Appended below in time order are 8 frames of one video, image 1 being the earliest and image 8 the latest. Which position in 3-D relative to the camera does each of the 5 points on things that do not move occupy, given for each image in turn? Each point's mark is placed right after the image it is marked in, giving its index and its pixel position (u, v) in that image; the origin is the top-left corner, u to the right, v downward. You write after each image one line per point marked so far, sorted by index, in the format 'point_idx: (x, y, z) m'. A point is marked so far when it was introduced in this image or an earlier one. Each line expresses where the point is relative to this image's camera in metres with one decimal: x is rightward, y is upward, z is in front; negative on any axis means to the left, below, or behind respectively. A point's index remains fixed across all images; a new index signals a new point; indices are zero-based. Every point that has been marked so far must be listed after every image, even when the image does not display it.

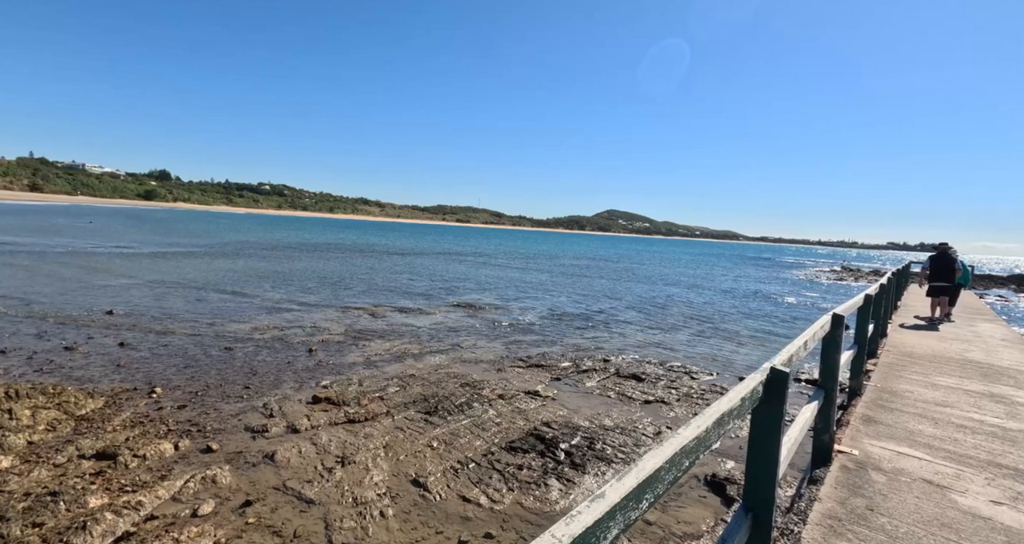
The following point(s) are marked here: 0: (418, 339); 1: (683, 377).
0: (-2.4, -1.7, +13.0) m
1: (+3.7, -2.3, +11.0) m
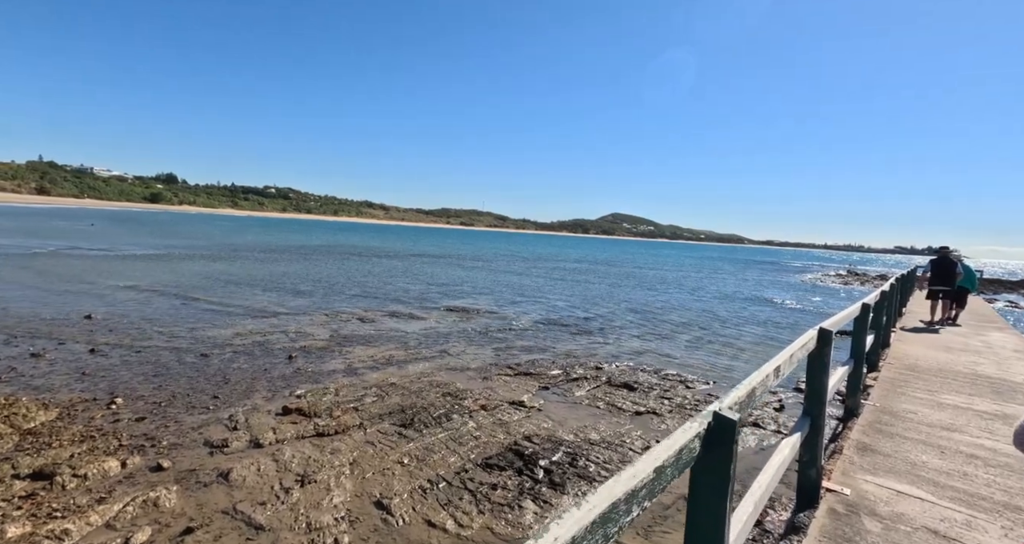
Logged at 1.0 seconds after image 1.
0: (-2.6, -1.8, +12.6) m
1: (+3.4, -2.4, +10.5) m
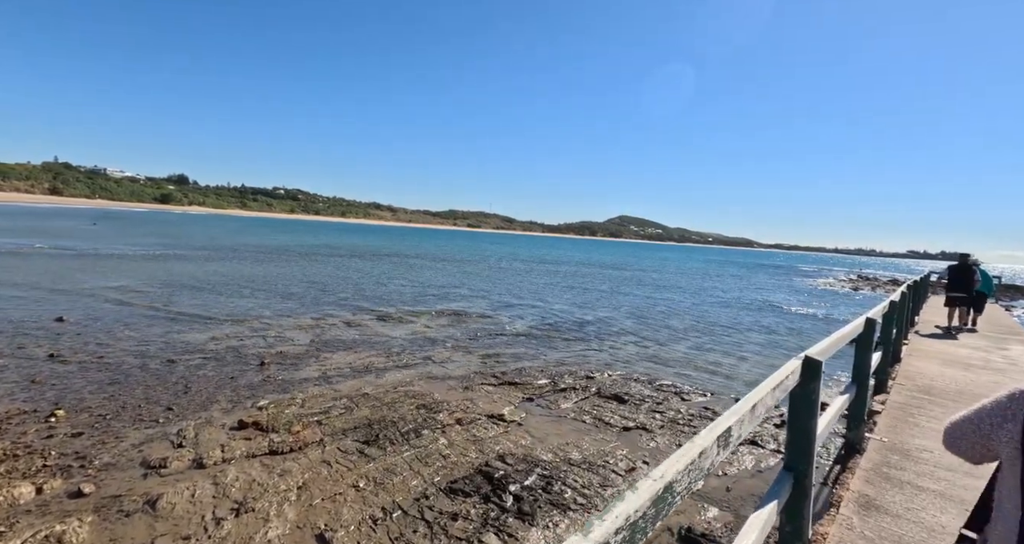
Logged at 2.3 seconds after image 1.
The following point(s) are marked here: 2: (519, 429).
0: (-2.9, -1.9, +12.1) m
1: (+3.1, -2.5, +9.9) m
2: (+0.1, -2.4, +7.8) m
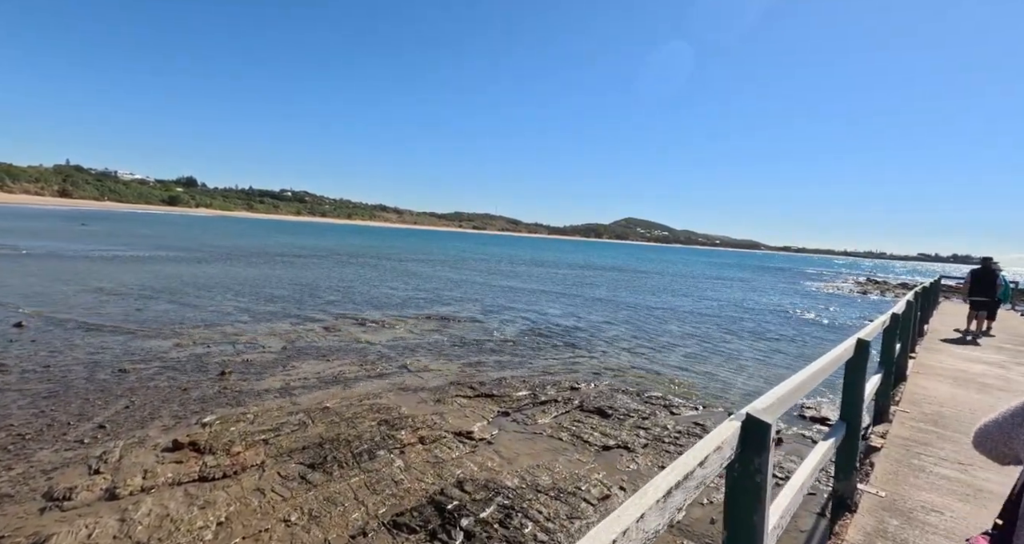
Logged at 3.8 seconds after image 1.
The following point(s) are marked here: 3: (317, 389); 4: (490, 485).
0: (-3.3, -2.0, +11.4) m
1: (+2.7, -2.6, +9.3) m
2: (-0.3, -2.5, +7.2) m
3: (-3.4, -2.1, +9.0) m
4: (-0.3, -2.5, +5.9) m
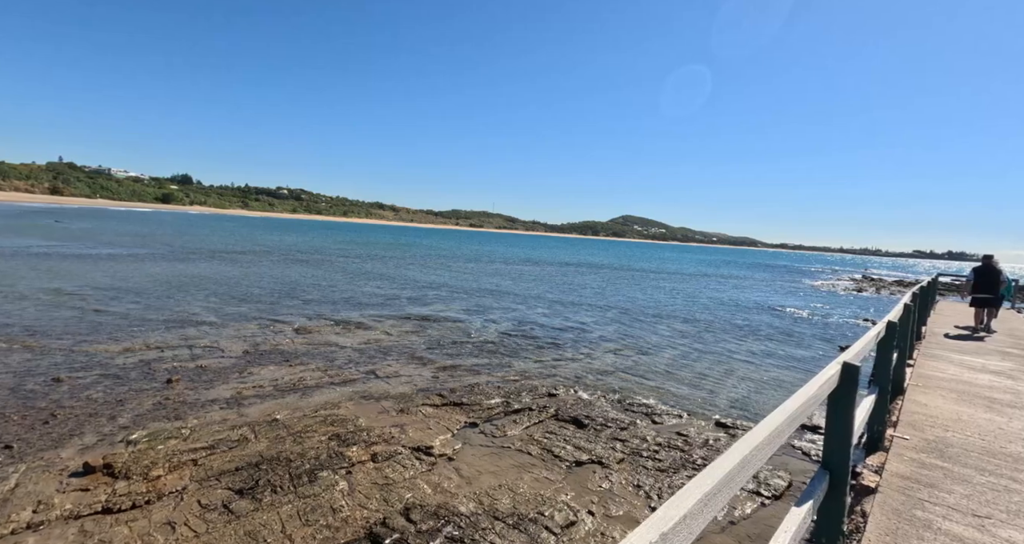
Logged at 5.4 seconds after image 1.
0: (-3.9, -1.9, +10.8) m
1: (+2.2, -2.5, +8.7) m
2: (-0.8, -2.5, +6.5) m
3: (-3.9, -2.0, +8.3) m
4: (-0.7, -2.5, +5.3) m
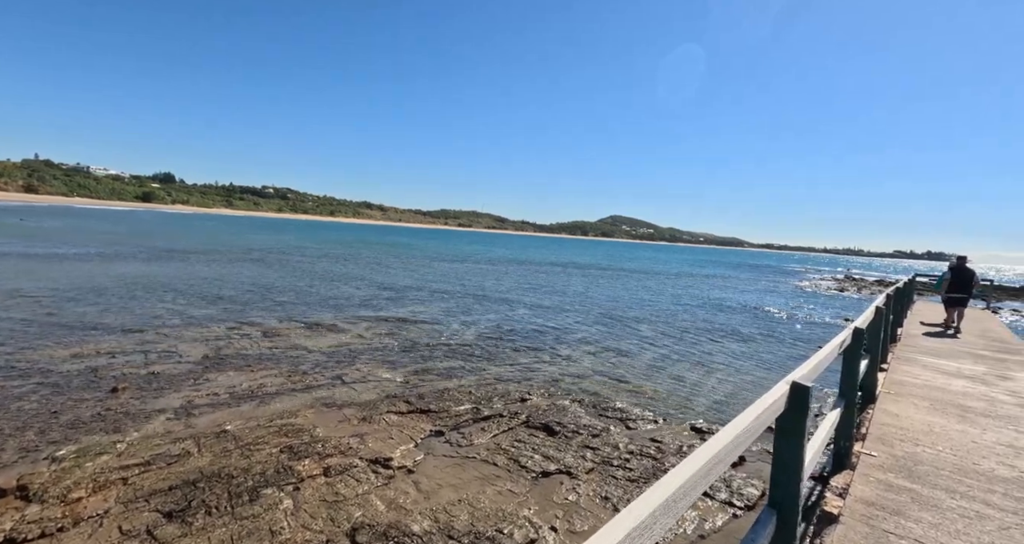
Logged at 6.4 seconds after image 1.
0: (-4.4, -2.0, +10.3) m
1: (+1.7, -2.5, +8.4) m
2: (-1.3, -2.5, +6.1) m
3: (-4.4, -2.1, +7.8) m
4: (-1.2, -2.5, +4.9) m
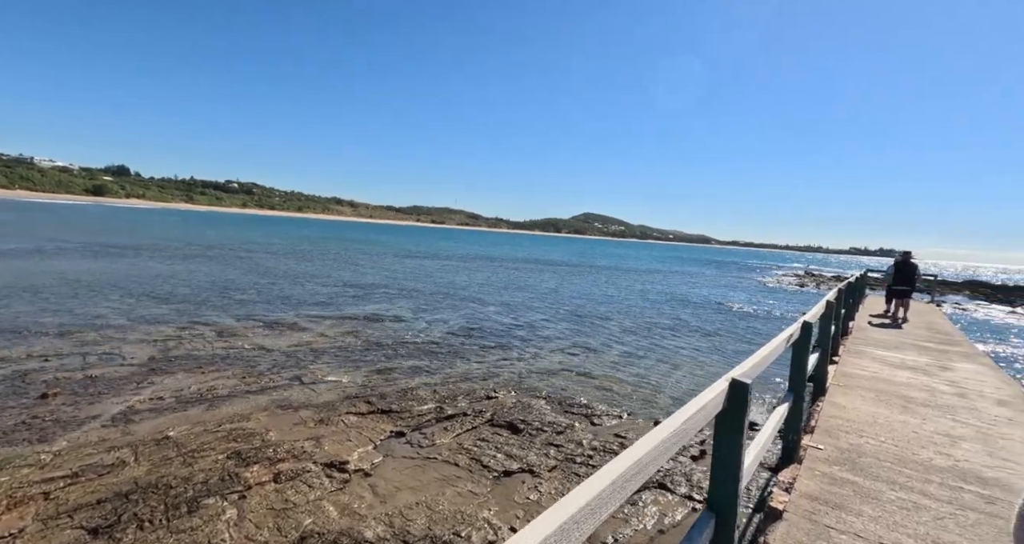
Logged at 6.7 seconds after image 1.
0: (-5.1, -1.9, +9.9) m
1: (+1.1, -2.5, +8.3) m
2: (-1.7, -2.4, +5.9) m
3: (-5.0, -2.0, +7.4) m
4: (-1.6, -2.5, +4.7) m
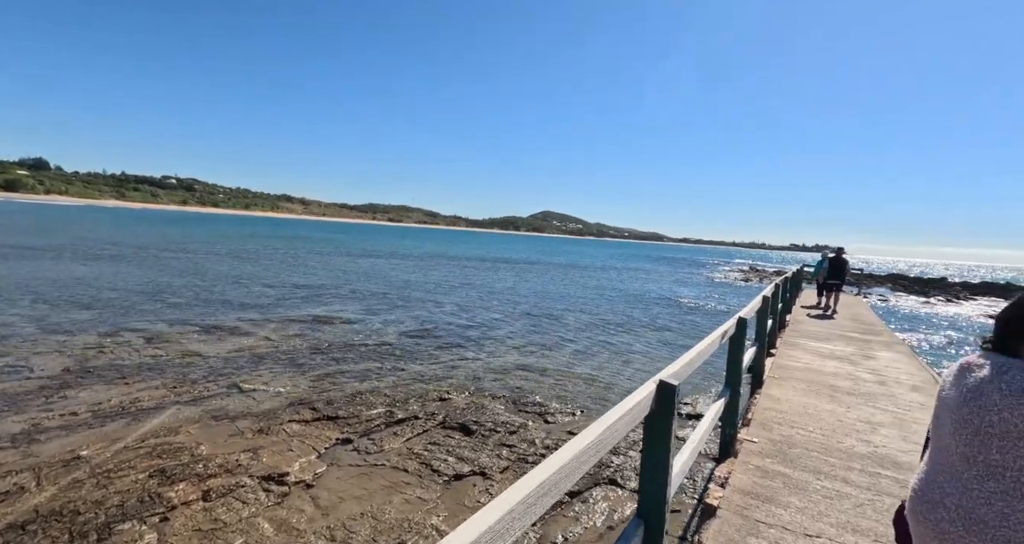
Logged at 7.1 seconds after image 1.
0: (-6.0, -1.9, +9.3) m
1: (+0.3, -2.4, +8.2) m
2: (-2.3, -2.4, +5.6) m
3: (-5.7, -2.1, +6.8) m
4: (-2.0, -2.5, +4.4) m
